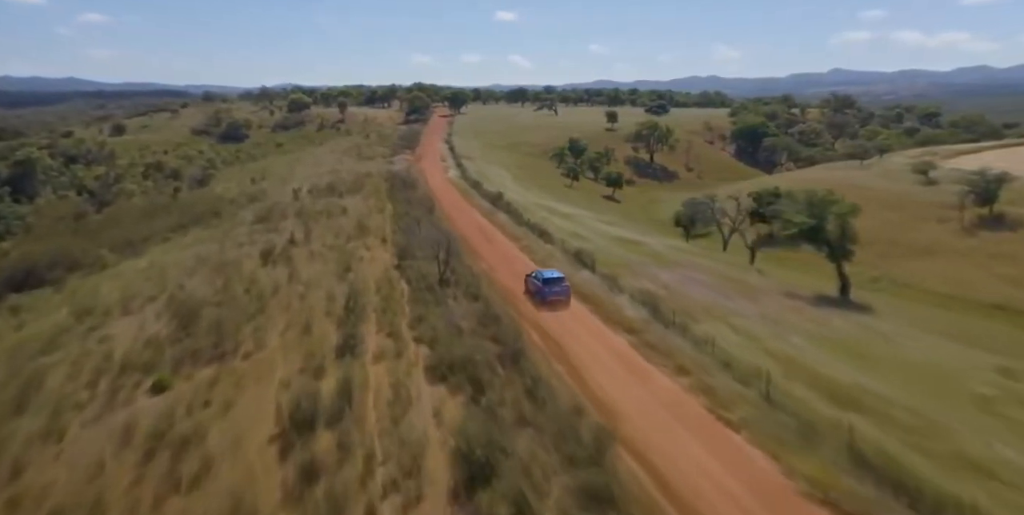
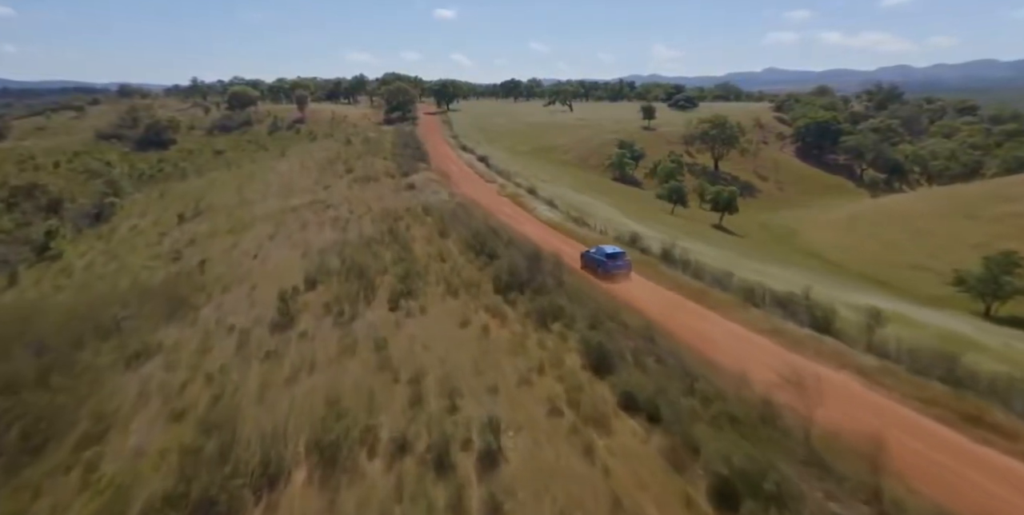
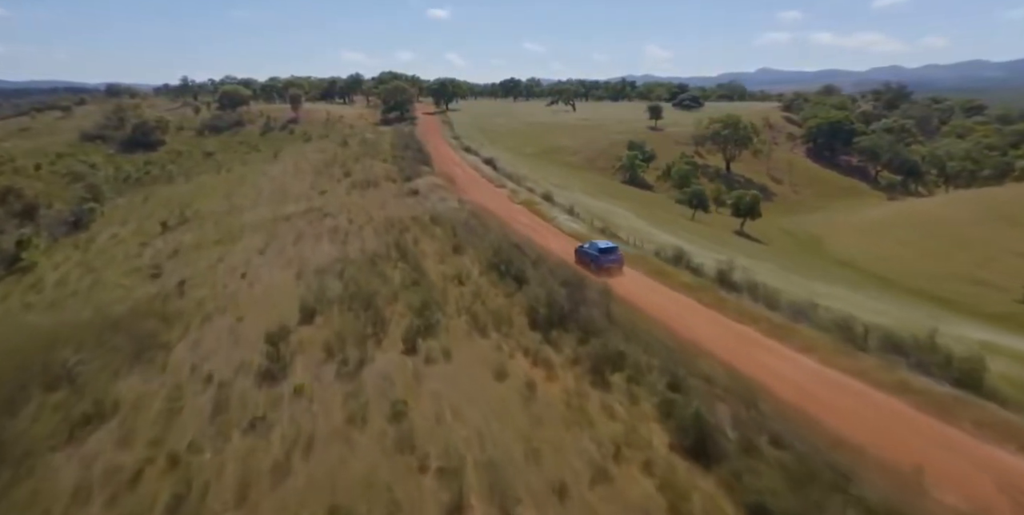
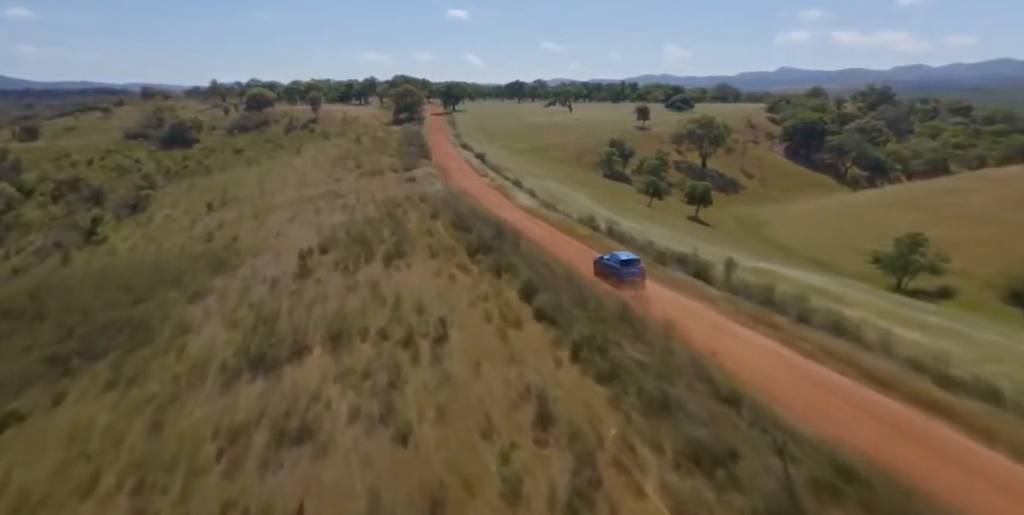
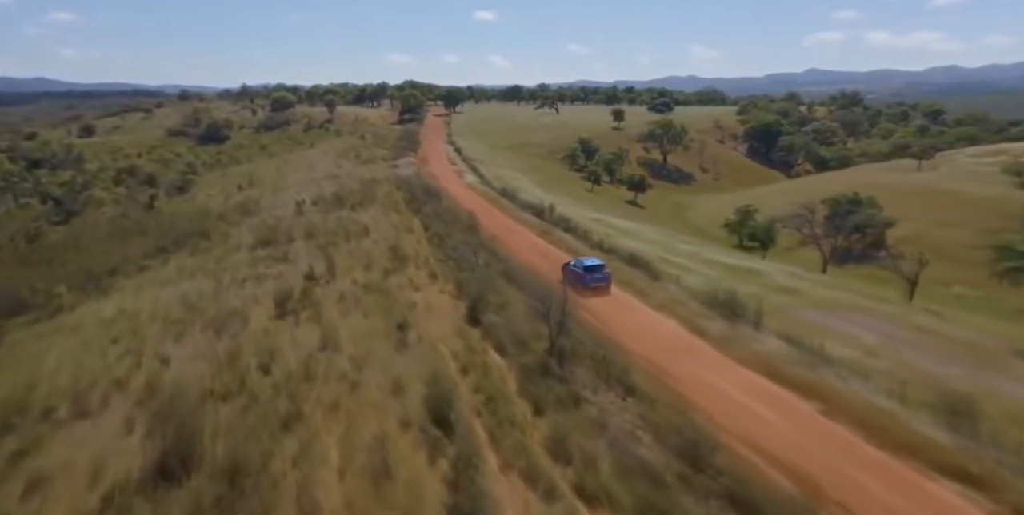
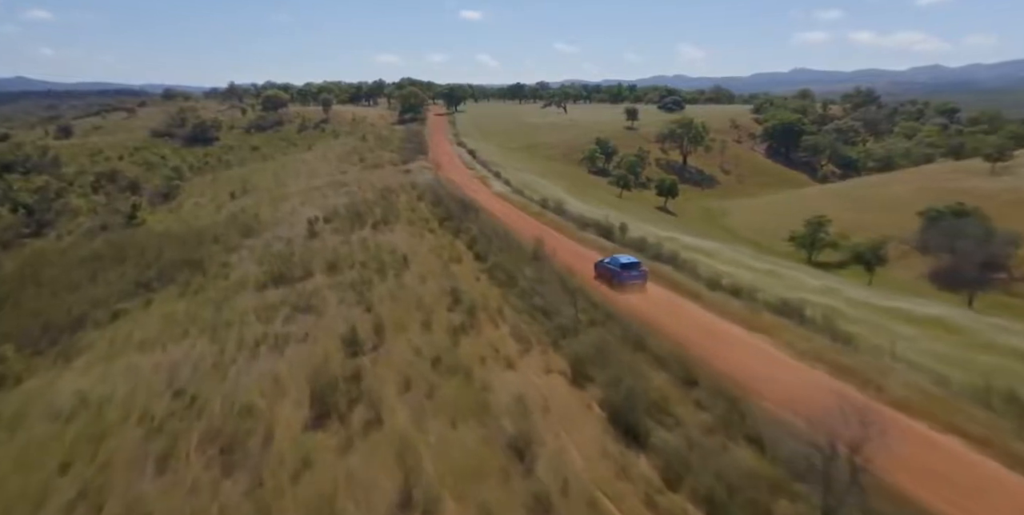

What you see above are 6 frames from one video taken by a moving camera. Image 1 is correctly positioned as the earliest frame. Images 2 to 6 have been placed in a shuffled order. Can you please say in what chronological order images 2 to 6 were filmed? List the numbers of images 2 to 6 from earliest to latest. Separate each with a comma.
5, 6, 4, 2, 3
